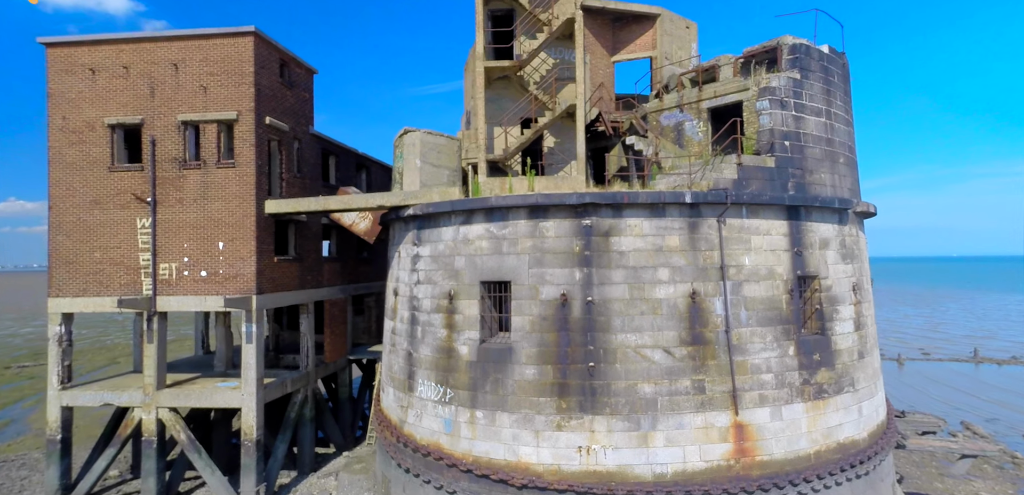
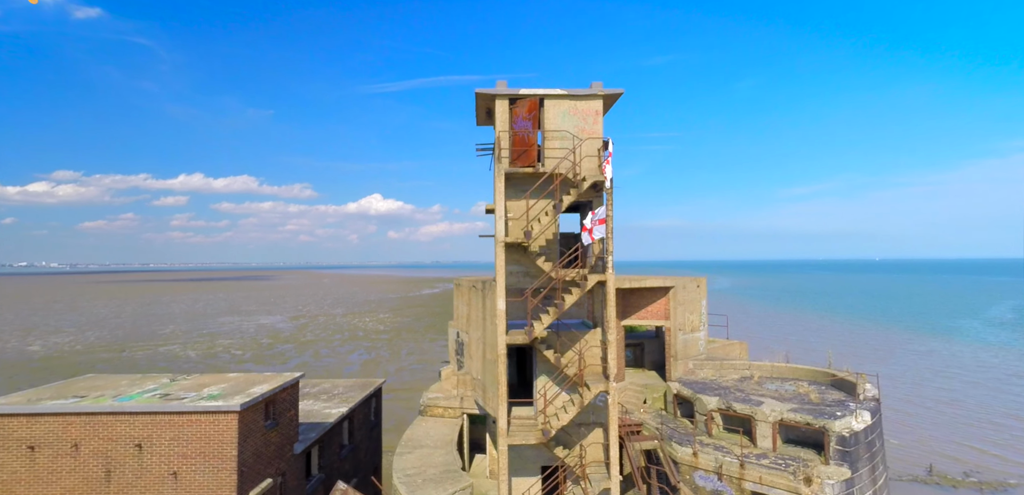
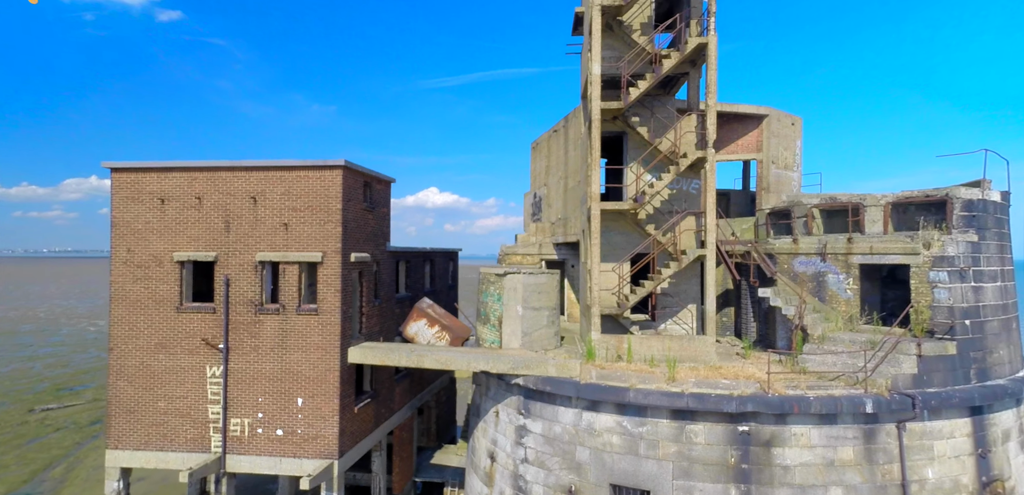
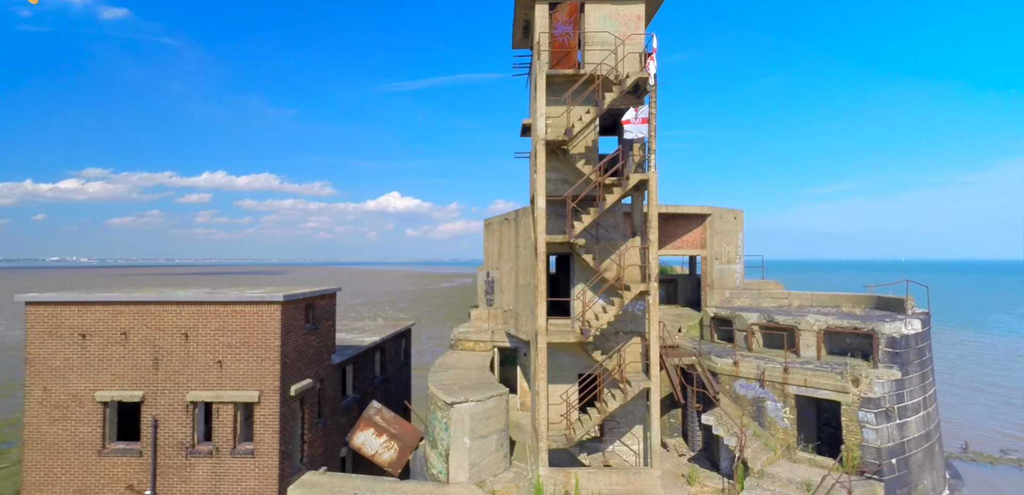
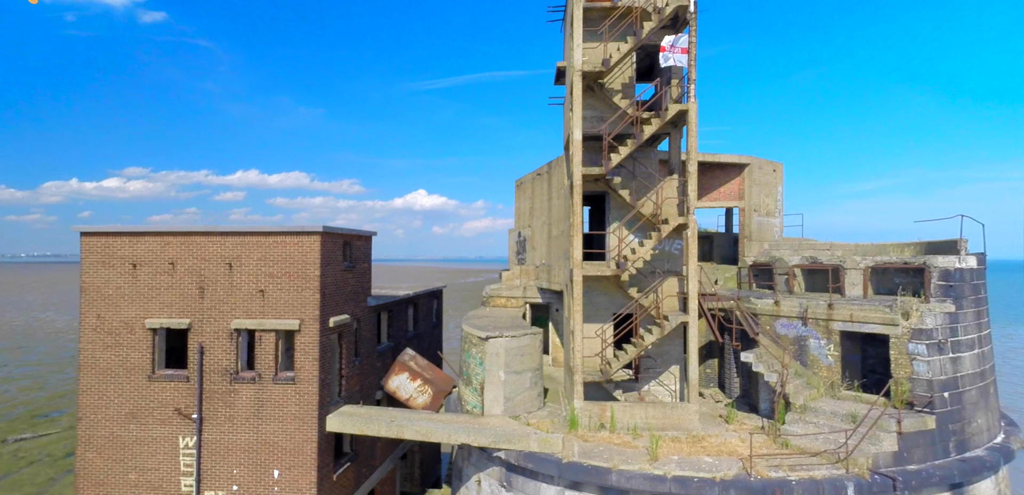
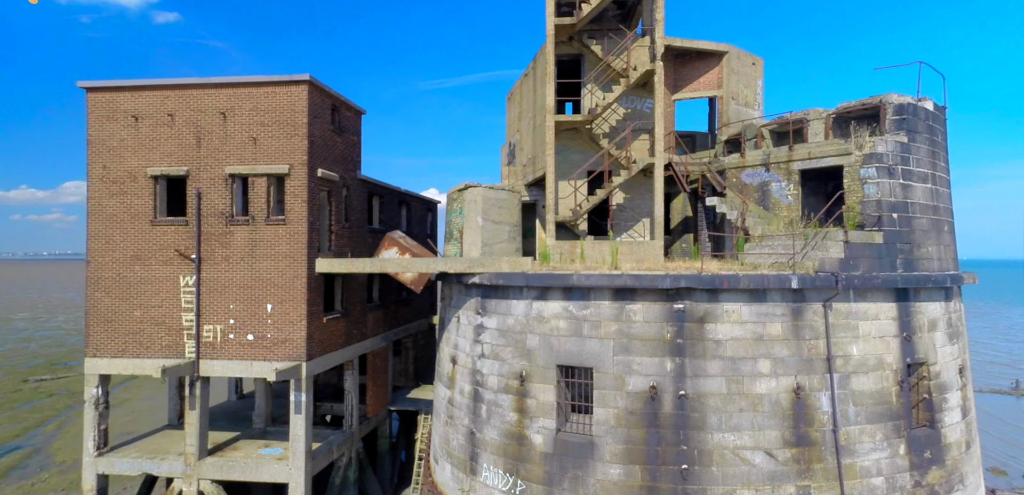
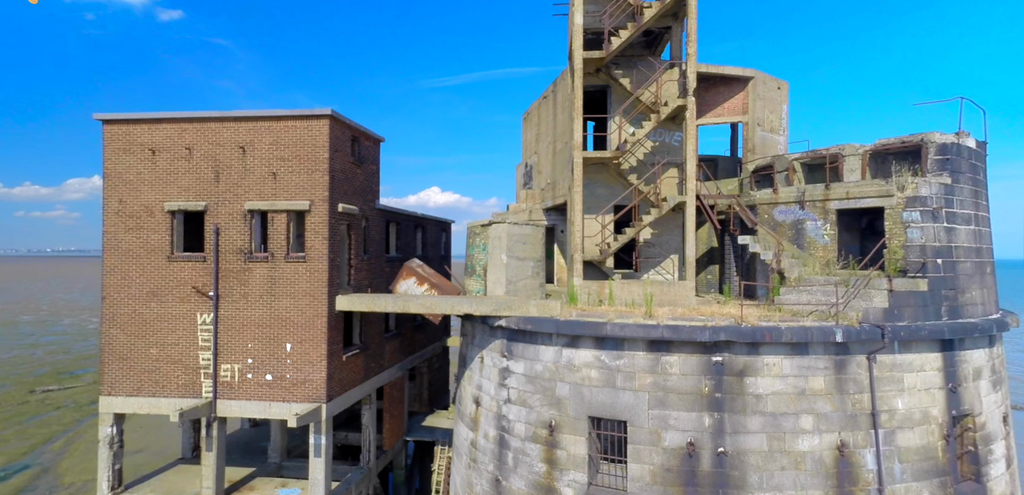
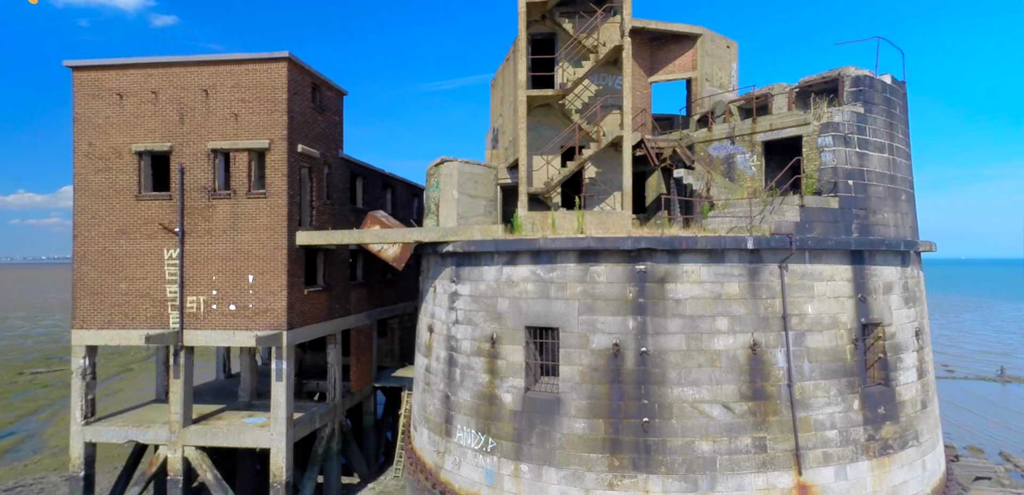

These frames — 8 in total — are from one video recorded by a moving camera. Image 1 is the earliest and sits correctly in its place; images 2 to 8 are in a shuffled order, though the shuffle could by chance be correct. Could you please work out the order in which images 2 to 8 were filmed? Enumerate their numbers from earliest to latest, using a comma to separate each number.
8, 6, 7, 3, 5, 4, 2
